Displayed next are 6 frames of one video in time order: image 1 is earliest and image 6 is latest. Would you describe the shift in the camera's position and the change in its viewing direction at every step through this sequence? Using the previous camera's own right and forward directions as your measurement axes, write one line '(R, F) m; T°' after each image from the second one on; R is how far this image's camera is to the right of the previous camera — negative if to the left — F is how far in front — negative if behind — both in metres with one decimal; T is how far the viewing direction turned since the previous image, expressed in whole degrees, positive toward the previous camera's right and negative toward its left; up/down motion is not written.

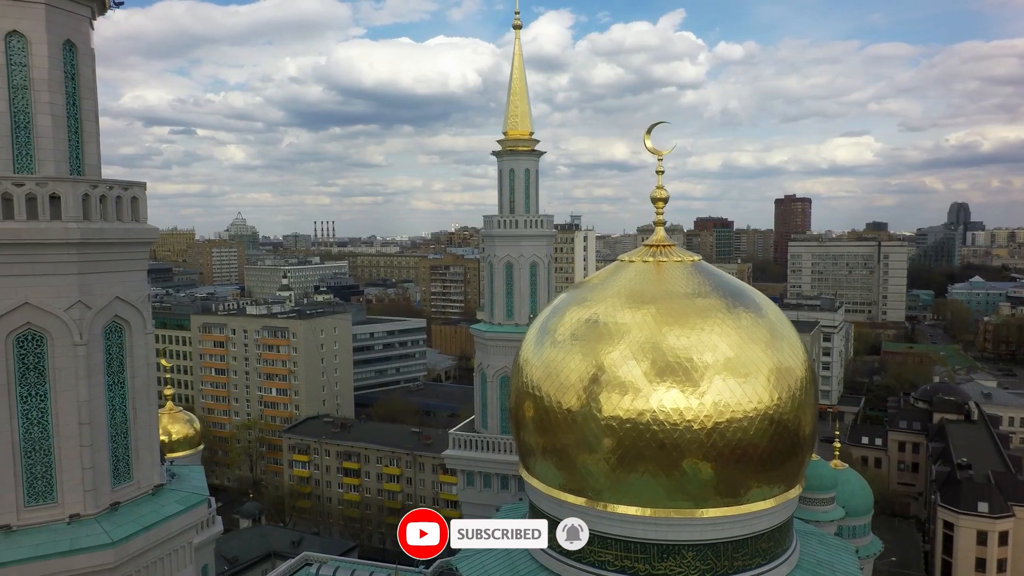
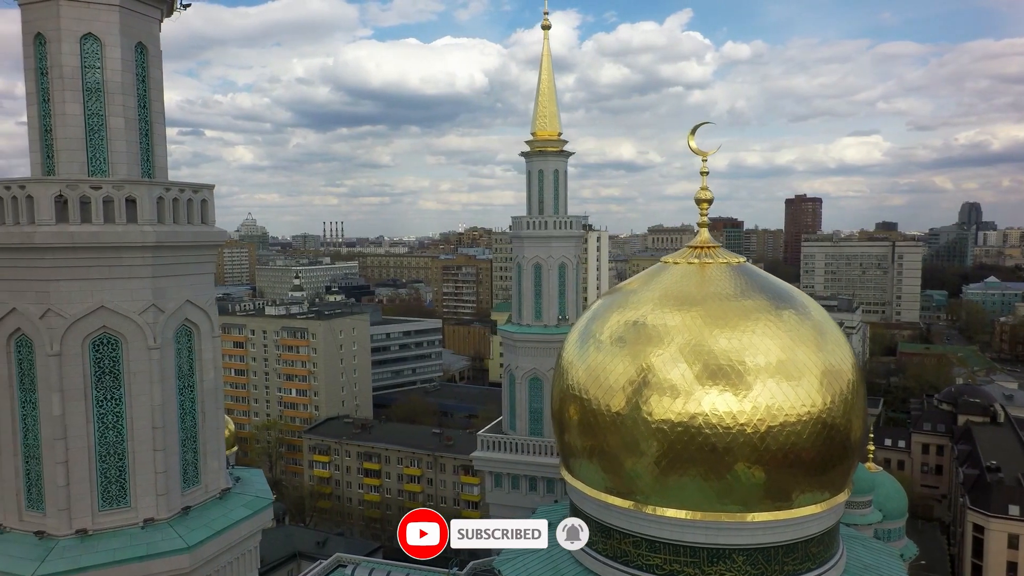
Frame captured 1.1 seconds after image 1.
(-0.4, 0.0) m; -1°
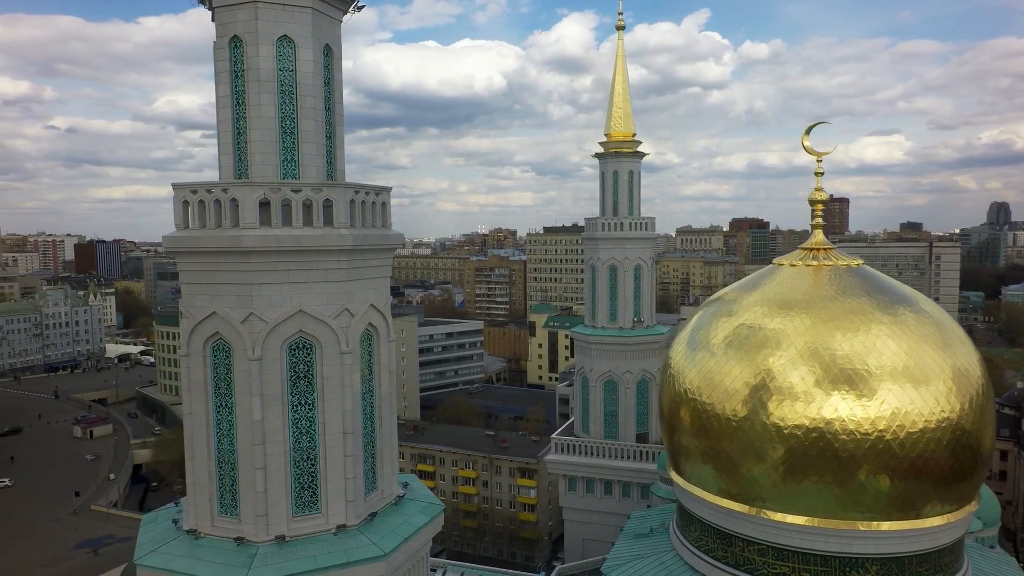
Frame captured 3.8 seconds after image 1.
(-1.0, +0.1) m; -2°
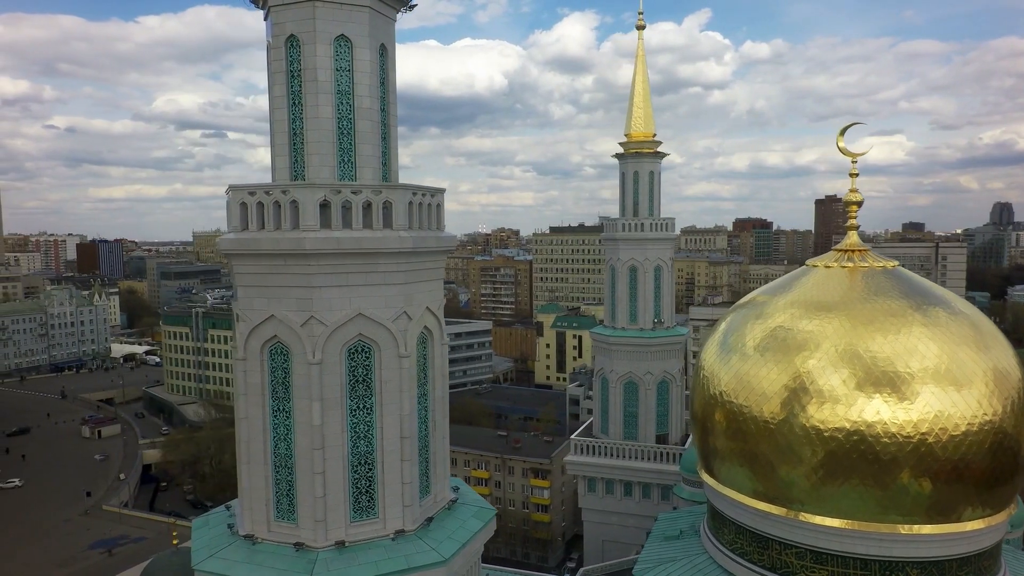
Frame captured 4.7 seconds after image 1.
(-0.3, 0.0) m; 0°
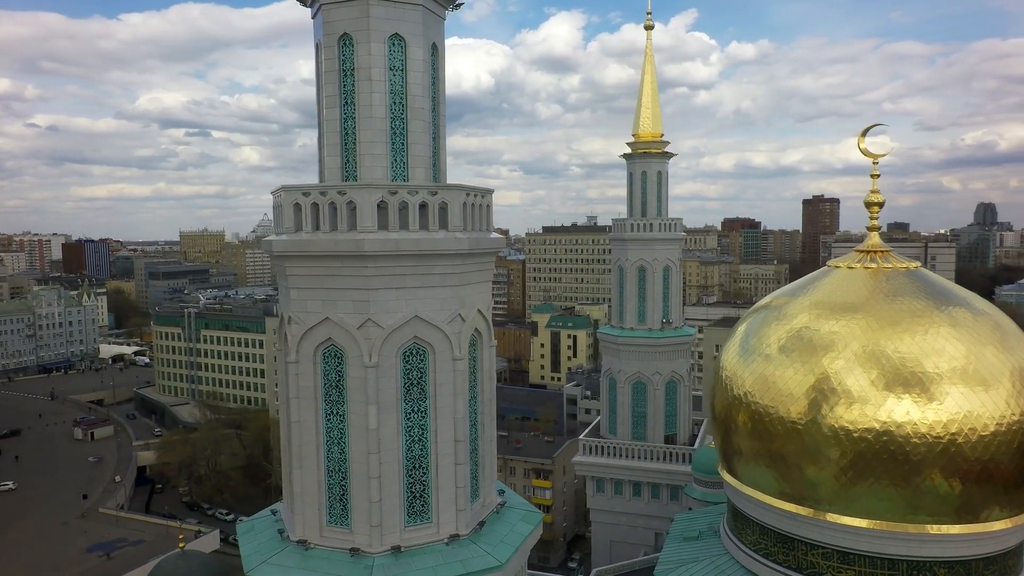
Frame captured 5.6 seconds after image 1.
(-0.4, 0.0) m; +1°
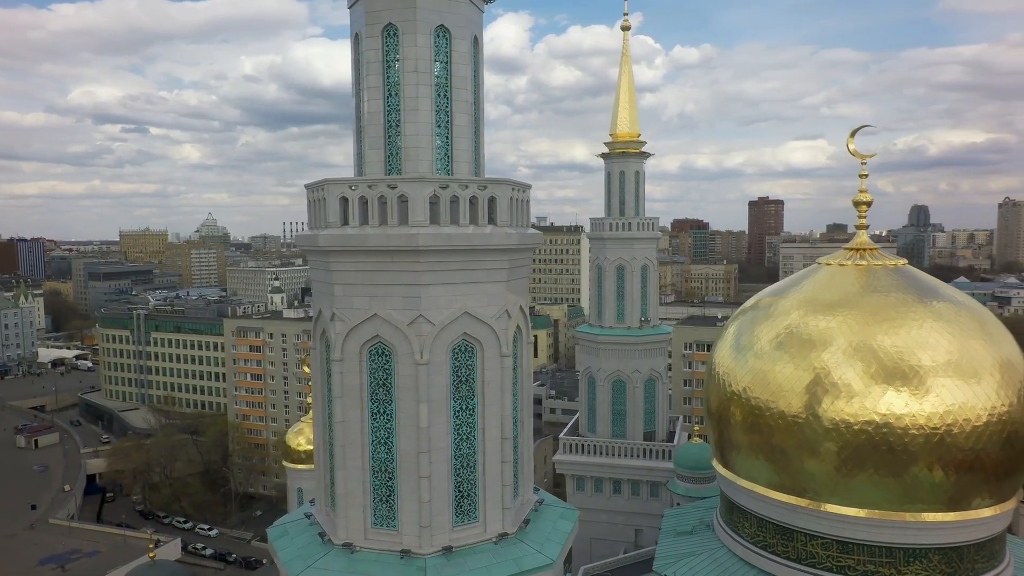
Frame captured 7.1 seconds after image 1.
(-0.5, 0.0) m; +4°
